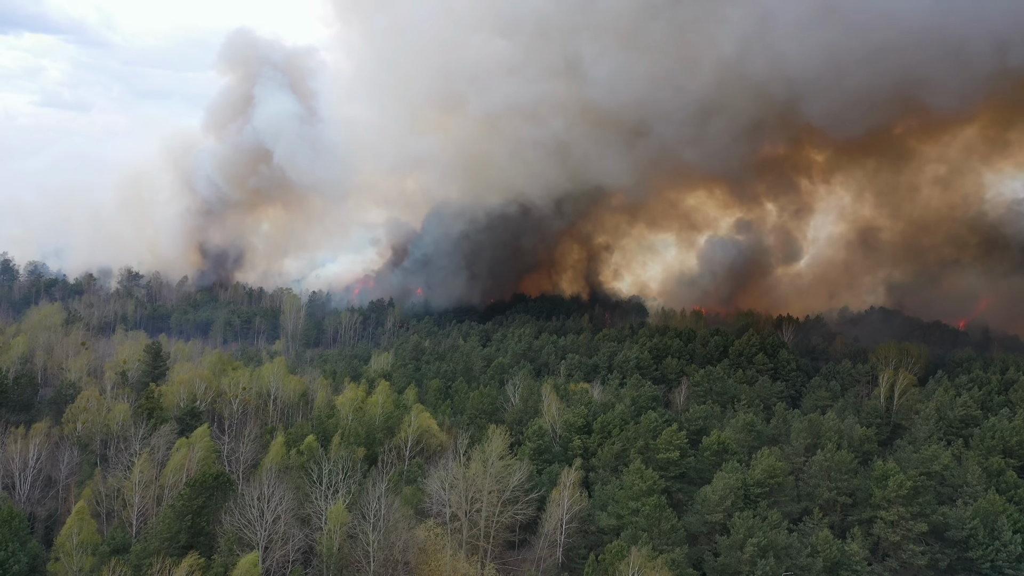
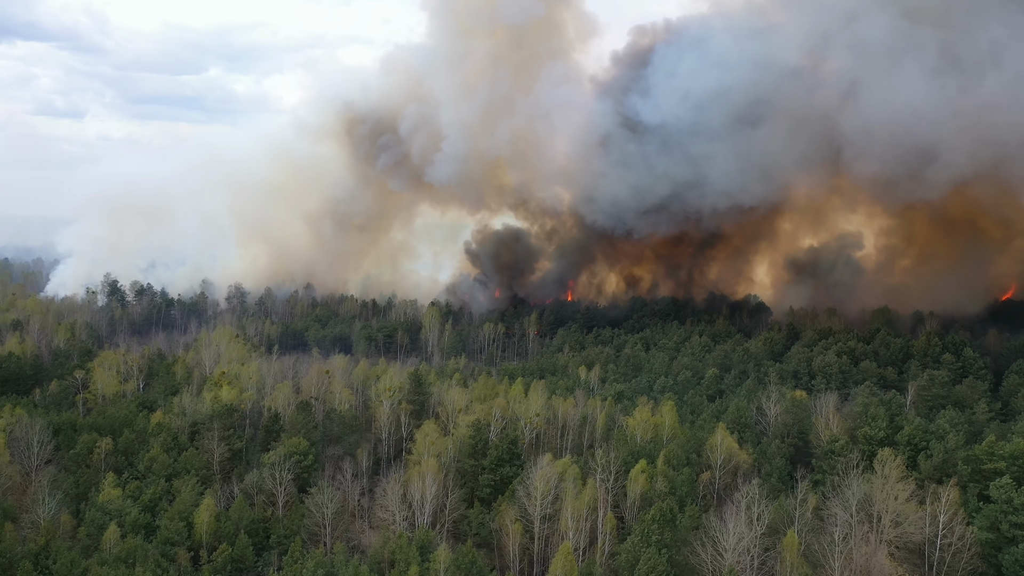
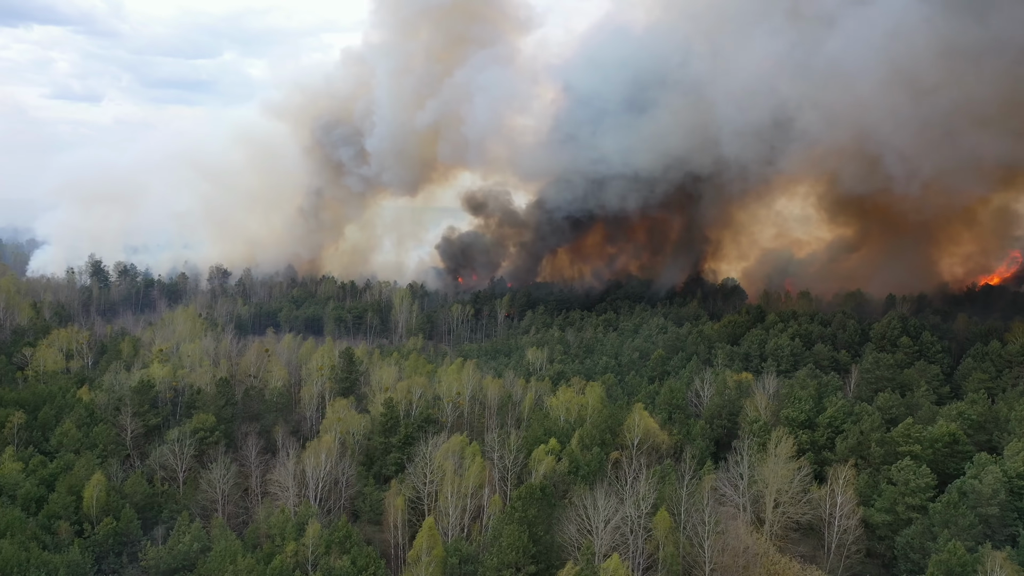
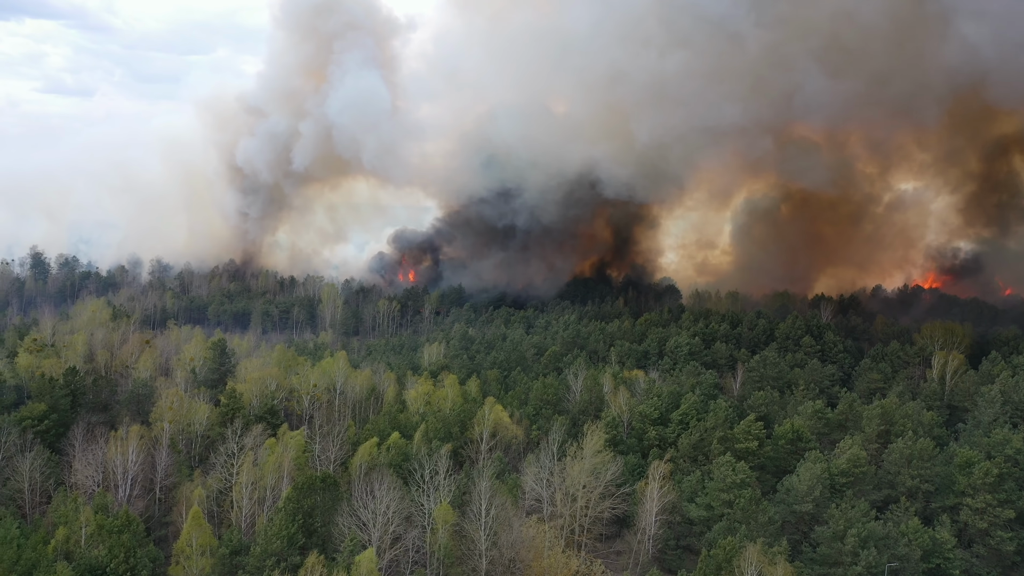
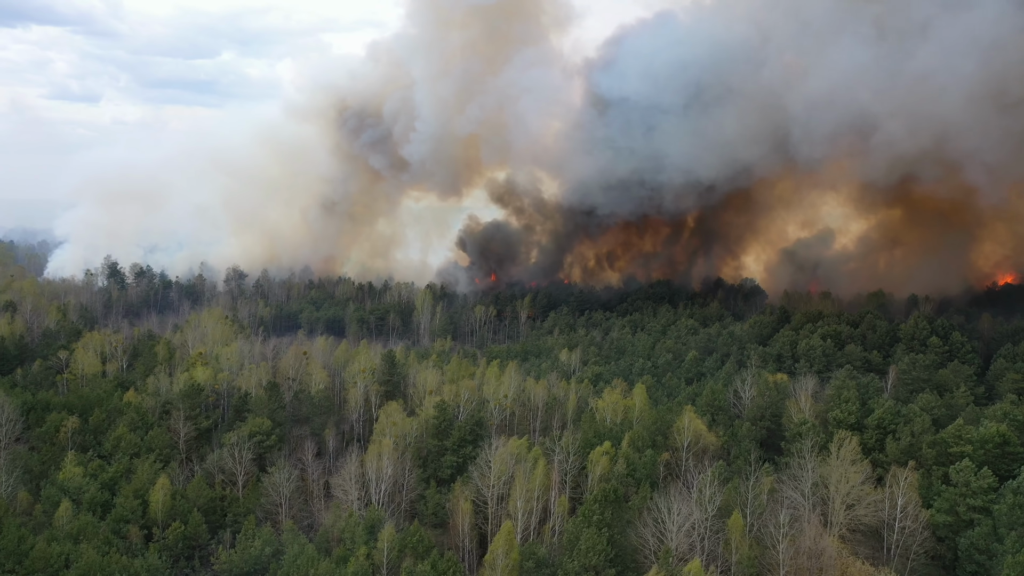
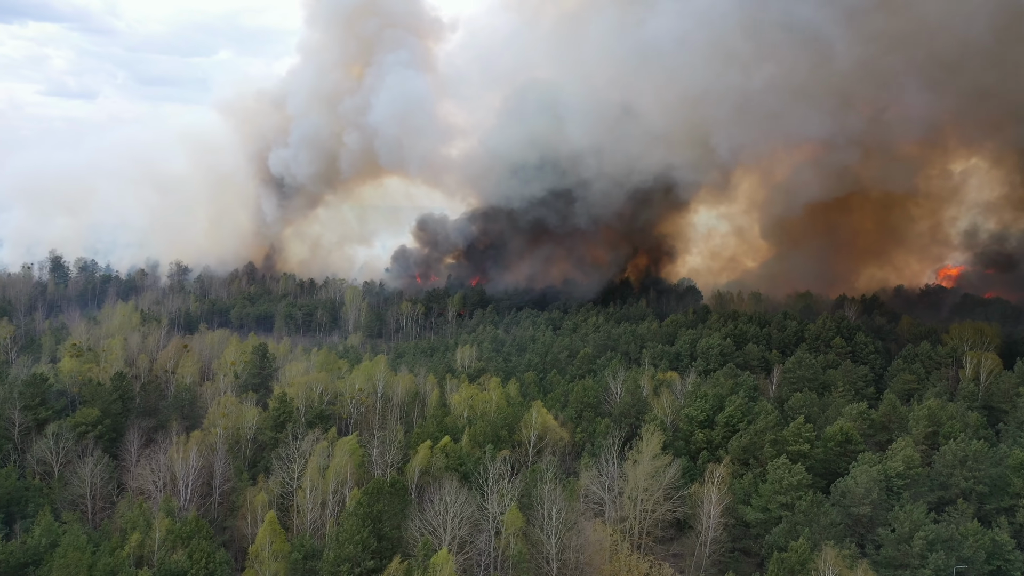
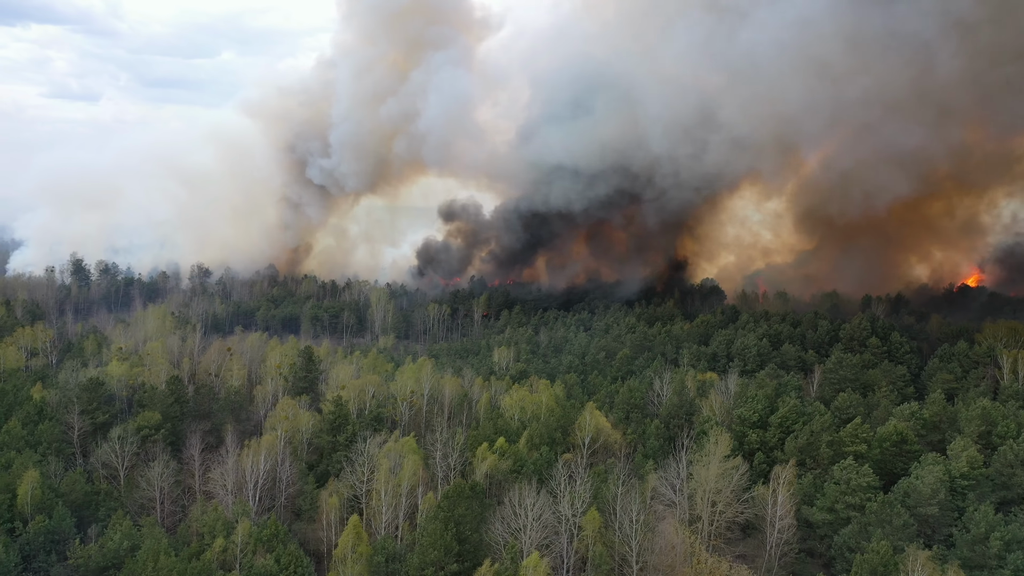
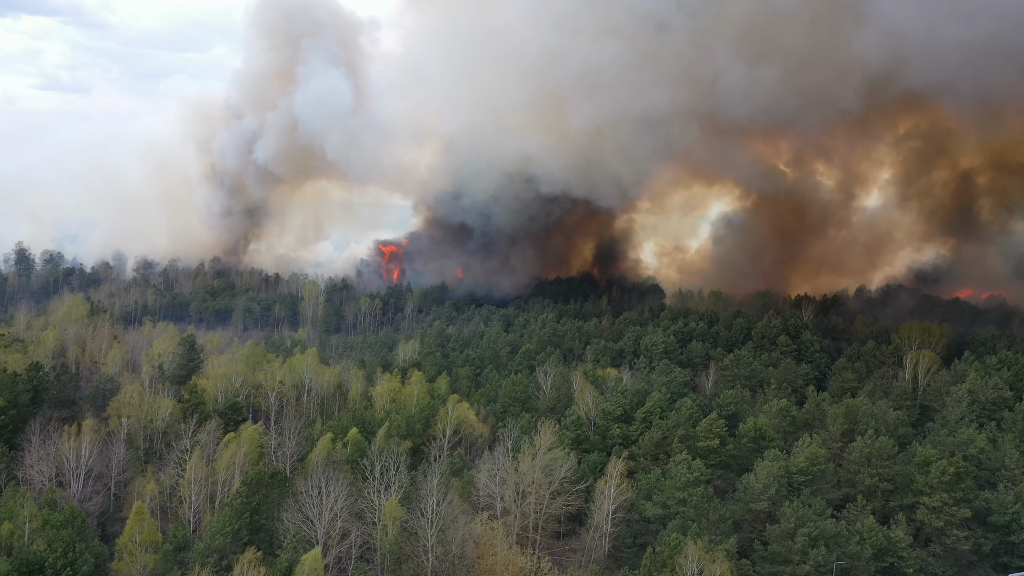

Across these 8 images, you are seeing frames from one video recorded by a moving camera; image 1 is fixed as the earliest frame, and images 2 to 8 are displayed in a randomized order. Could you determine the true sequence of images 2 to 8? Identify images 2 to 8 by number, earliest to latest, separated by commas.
8, 4, 6, 7, 3, 5, 2
